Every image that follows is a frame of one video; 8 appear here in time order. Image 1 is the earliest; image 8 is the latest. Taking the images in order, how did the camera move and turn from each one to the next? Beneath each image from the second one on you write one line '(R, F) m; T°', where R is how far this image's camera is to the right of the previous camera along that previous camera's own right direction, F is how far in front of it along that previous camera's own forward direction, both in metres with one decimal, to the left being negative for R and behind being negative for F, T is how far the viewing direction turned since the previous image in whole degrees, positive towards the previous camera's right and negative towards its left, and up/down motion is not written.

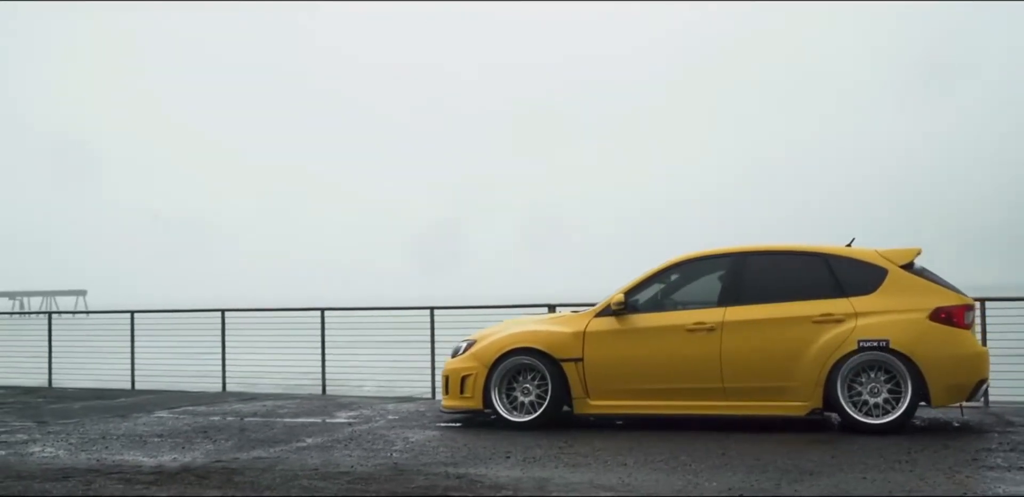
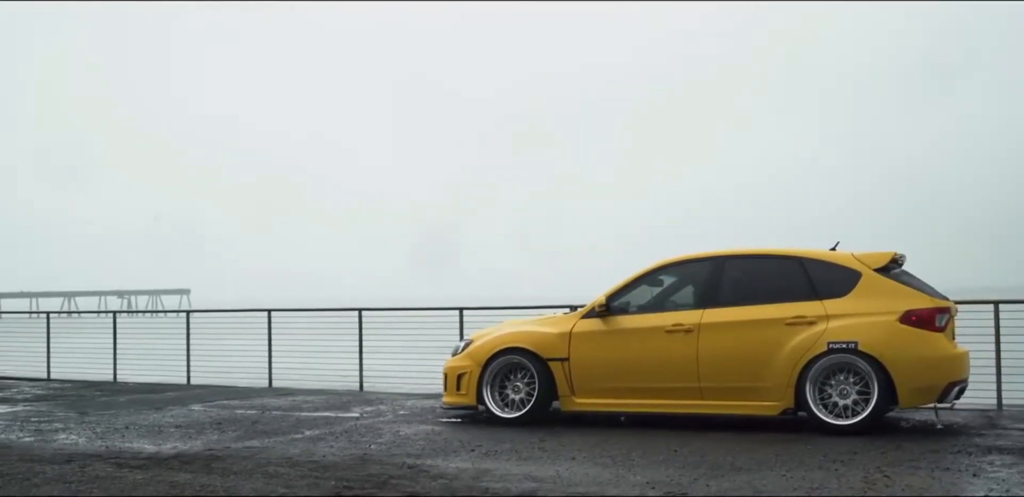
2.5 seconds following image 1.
(+0.9, -0.4) m; -5°
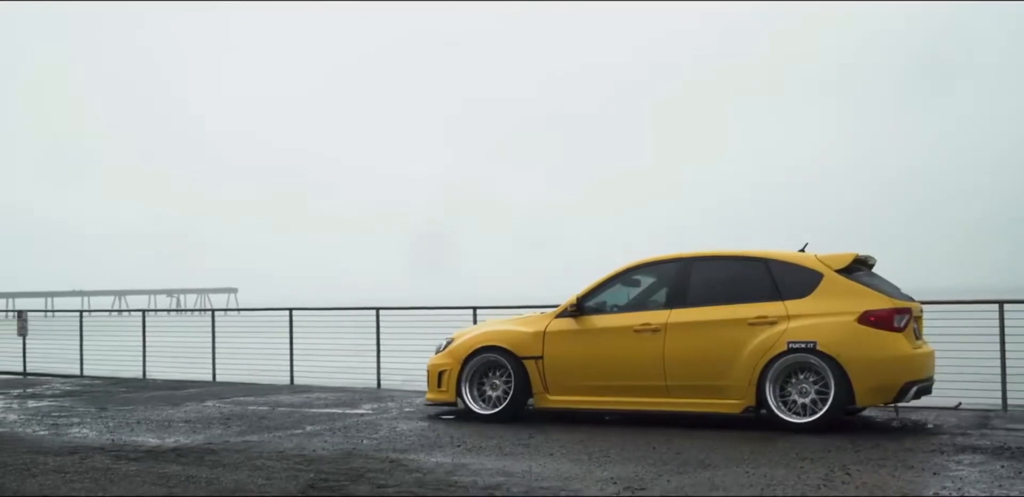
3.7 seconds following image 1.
(+0.4, -0.2) m; -2°
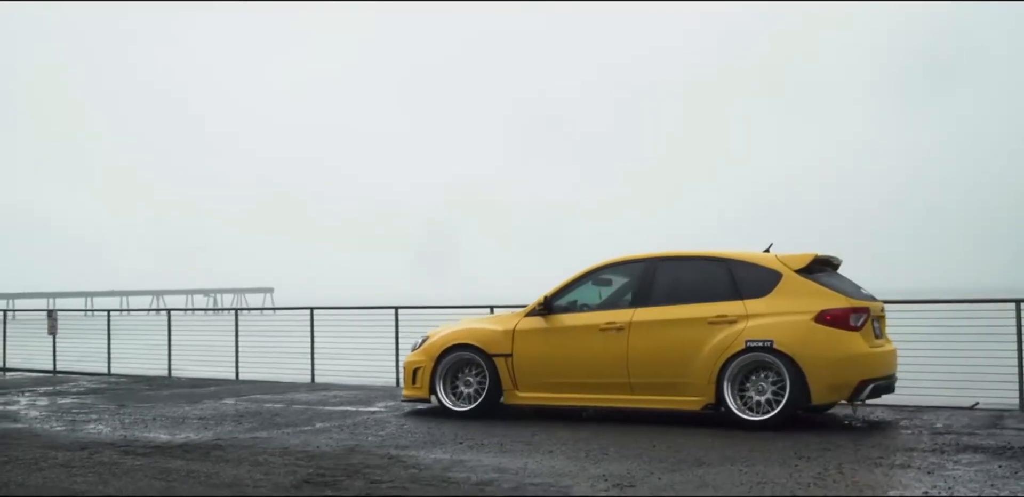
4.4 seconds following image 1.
(+0.2, -0.1) m; -2°
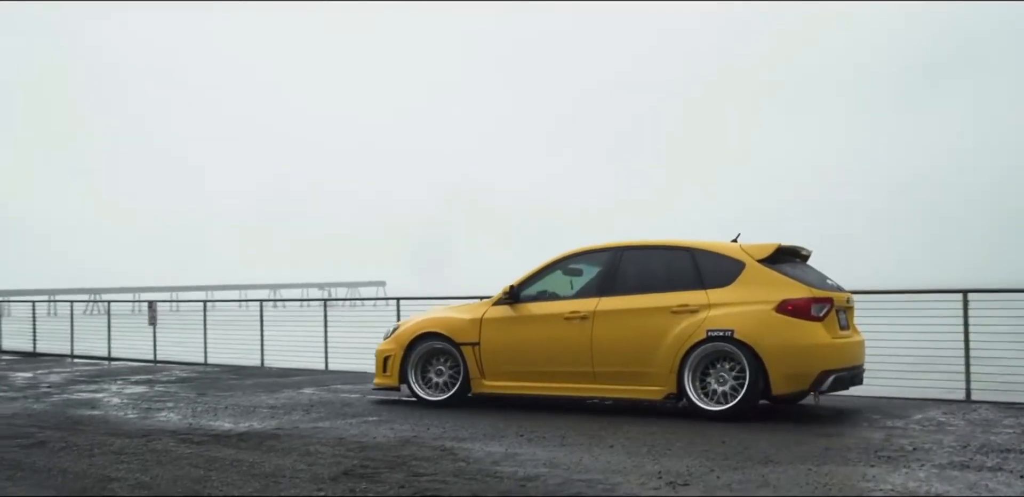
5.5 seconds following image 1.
(+0.3, +0.3) m; -6°
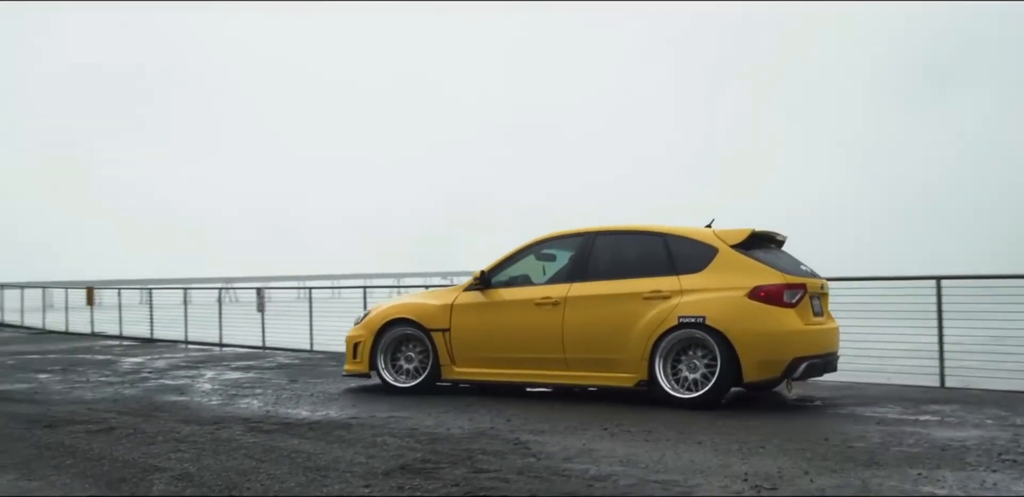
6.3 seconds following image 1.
(+0.2, +0.5) m; -7°
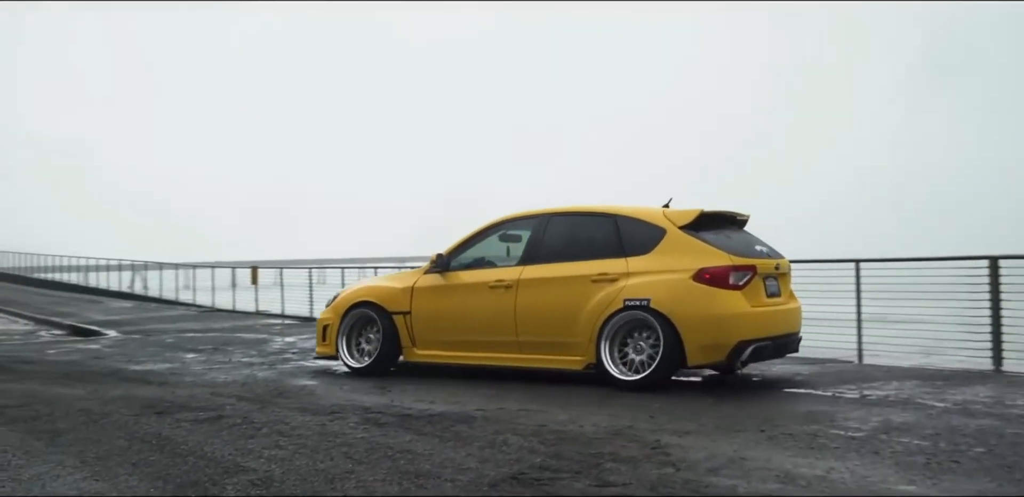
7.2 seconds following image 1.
(+0.1, +0.8) m; -10°
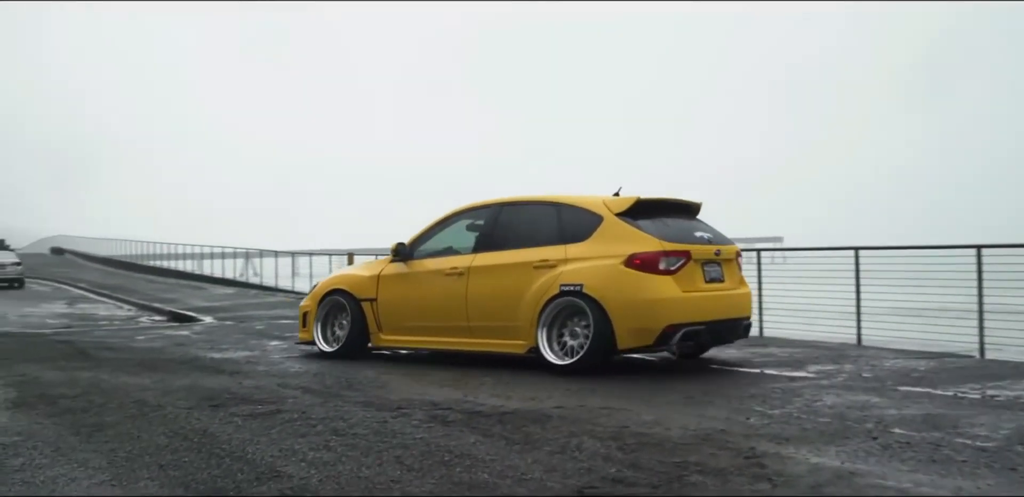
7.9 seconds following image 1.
(+0.1, +0.6) m; -6°
